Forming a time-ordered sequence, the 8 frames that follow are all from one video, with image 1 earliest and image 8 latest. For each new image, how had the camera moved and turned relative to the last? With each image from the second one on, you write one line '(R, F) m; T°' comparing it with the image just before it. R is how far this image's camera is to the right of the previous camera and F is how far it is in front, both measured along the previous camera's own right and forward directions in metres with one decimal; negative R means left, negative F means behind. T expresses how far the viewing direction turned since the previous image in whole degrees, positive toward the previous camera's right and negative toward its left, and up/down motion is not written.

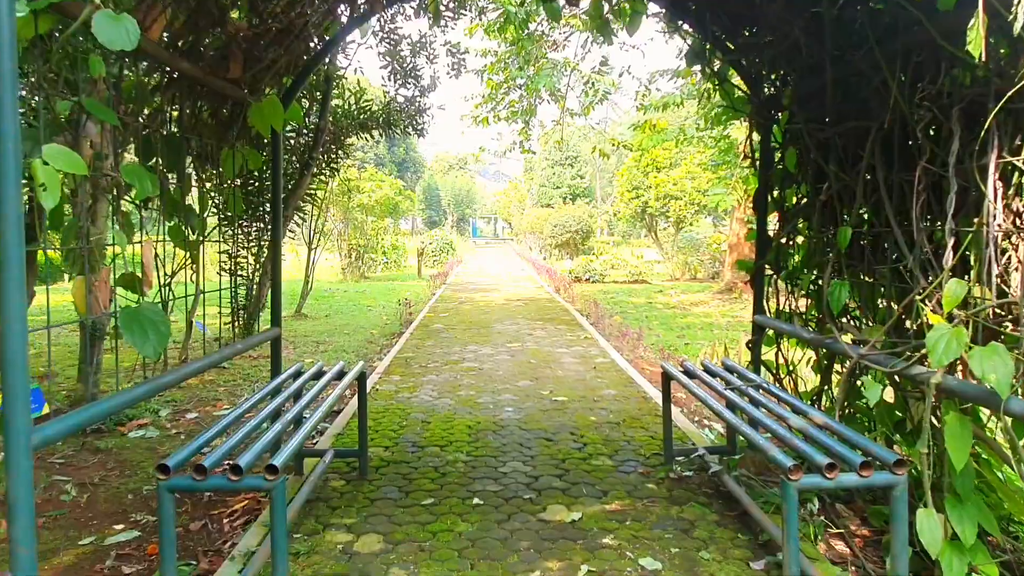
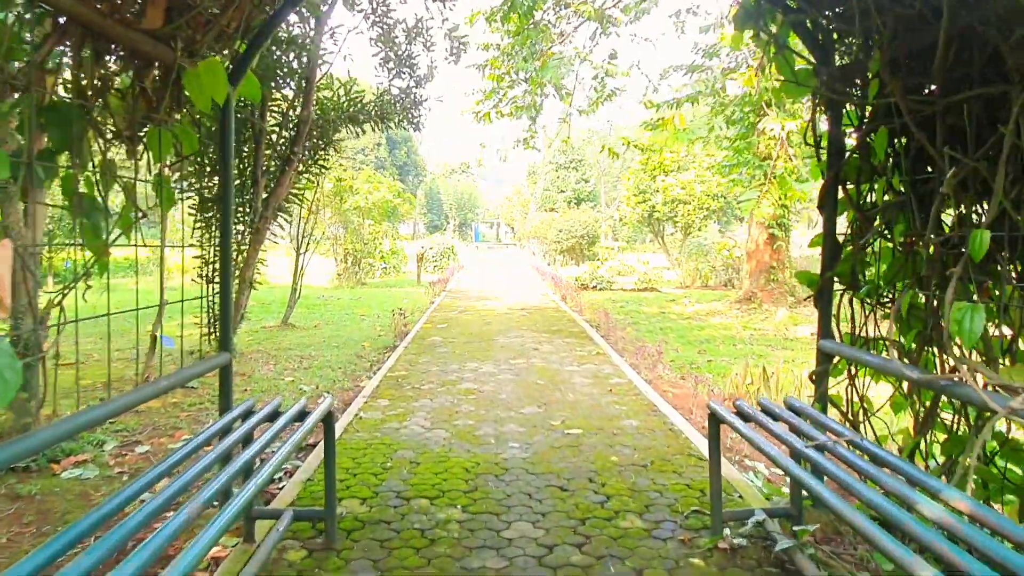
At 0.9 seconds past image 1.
(0.0, +0.7) m; 0°
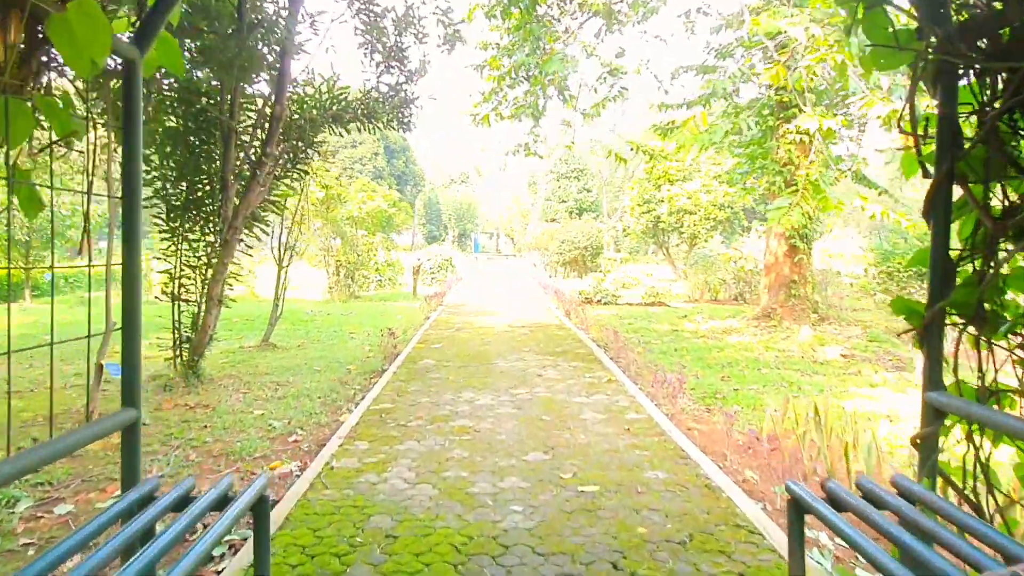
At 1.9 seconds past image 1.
(0.0, +0.7) m; 0°
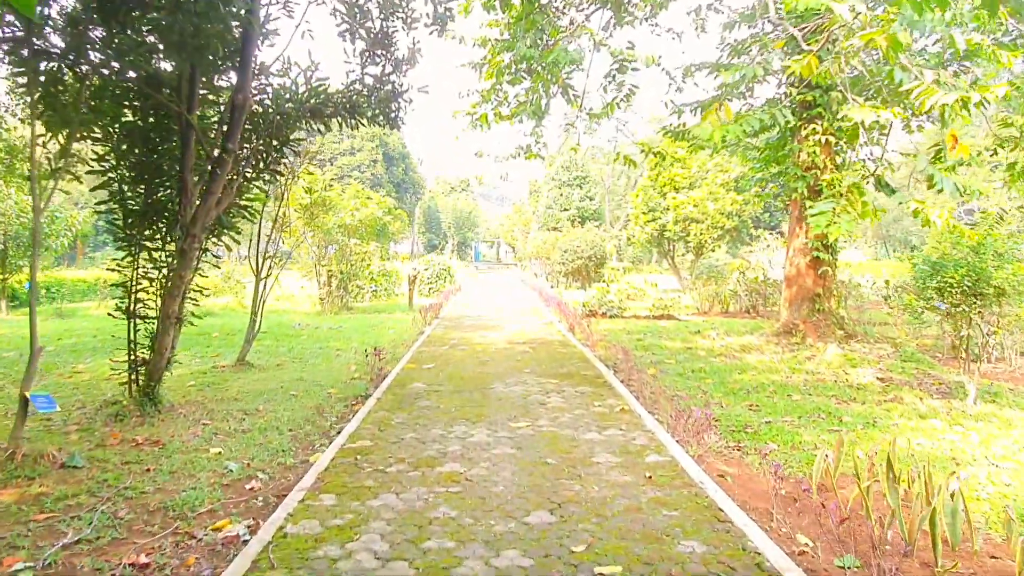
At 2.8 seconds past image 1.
(0.0, +0.7) m; 0°
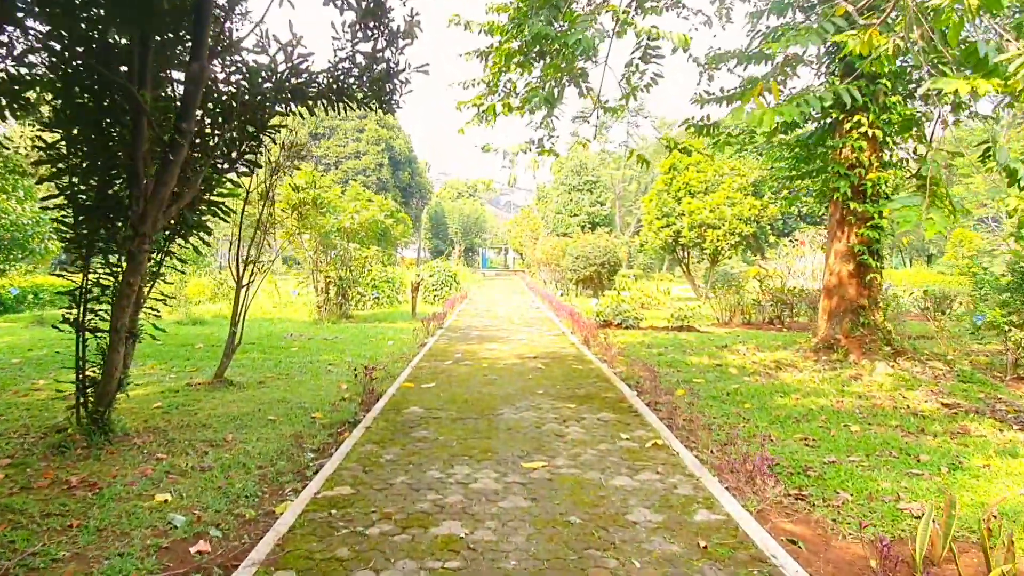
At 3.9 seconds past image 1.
(0.0, +0.8) m; -1°
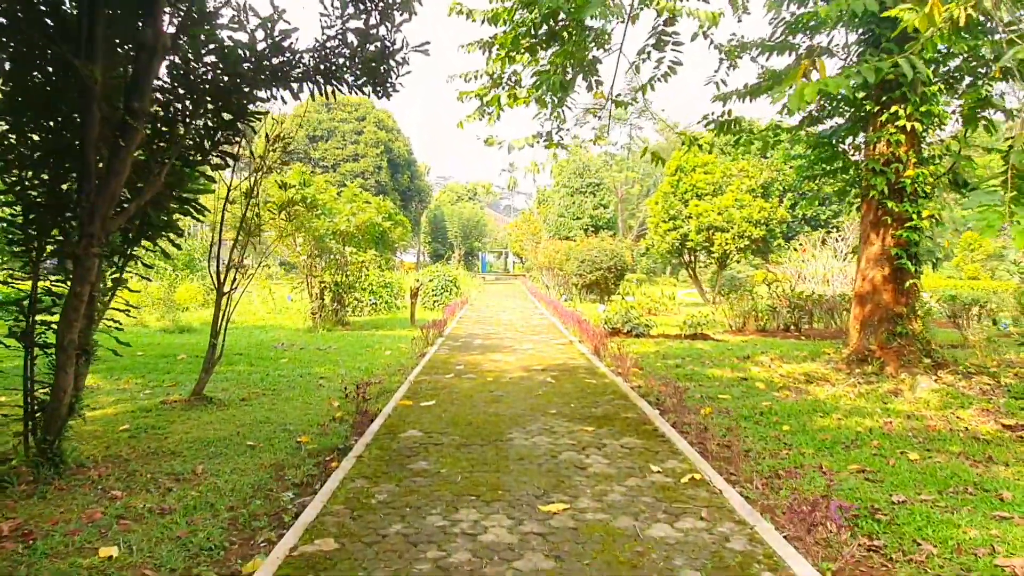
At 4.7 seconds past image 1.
(-0.1, +0.6) m; 0°
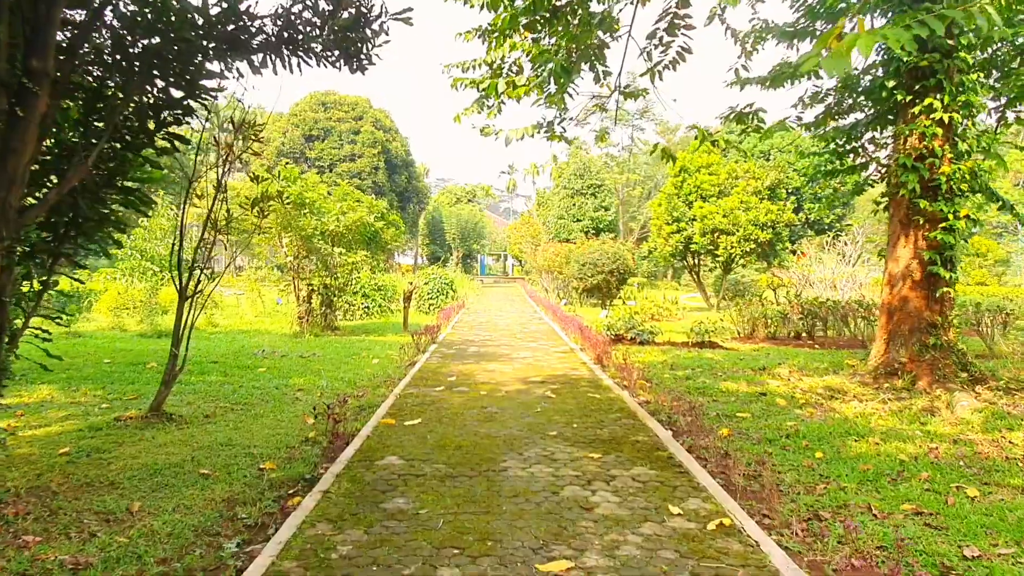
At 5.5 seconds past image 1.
(0.0, +0.6) m; 0°
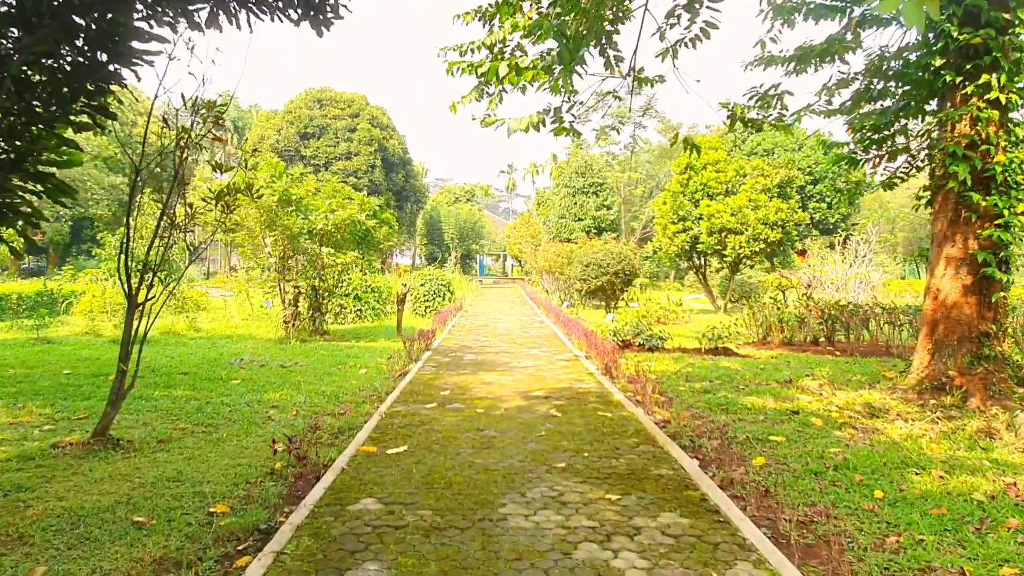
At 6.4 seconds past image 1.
(0.0, +0.7) m; 0°
